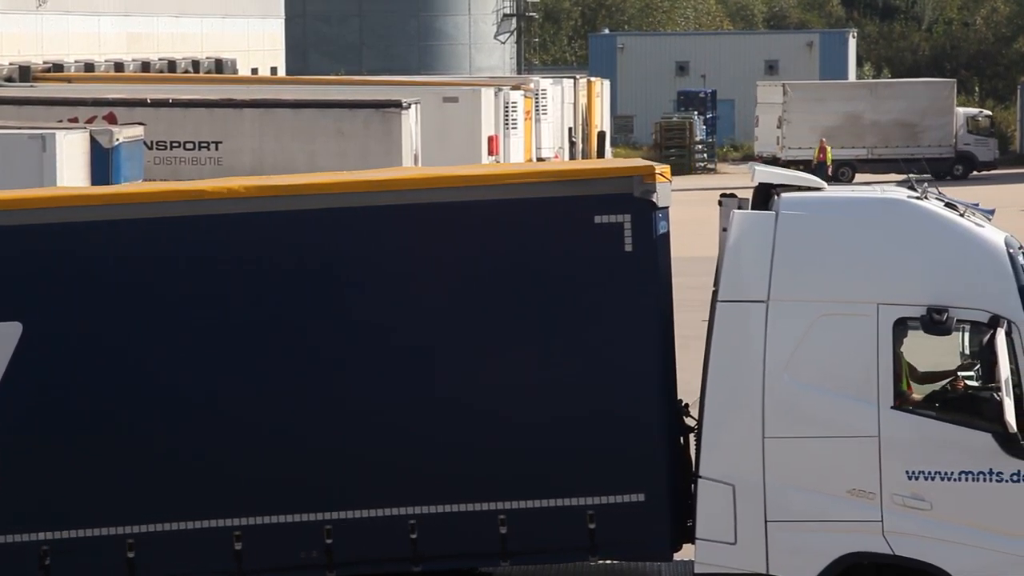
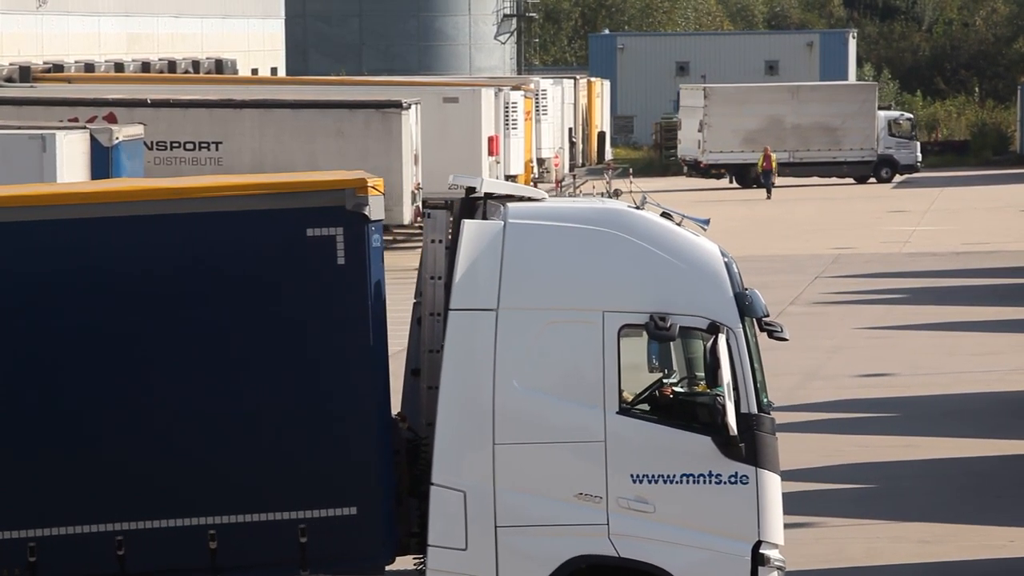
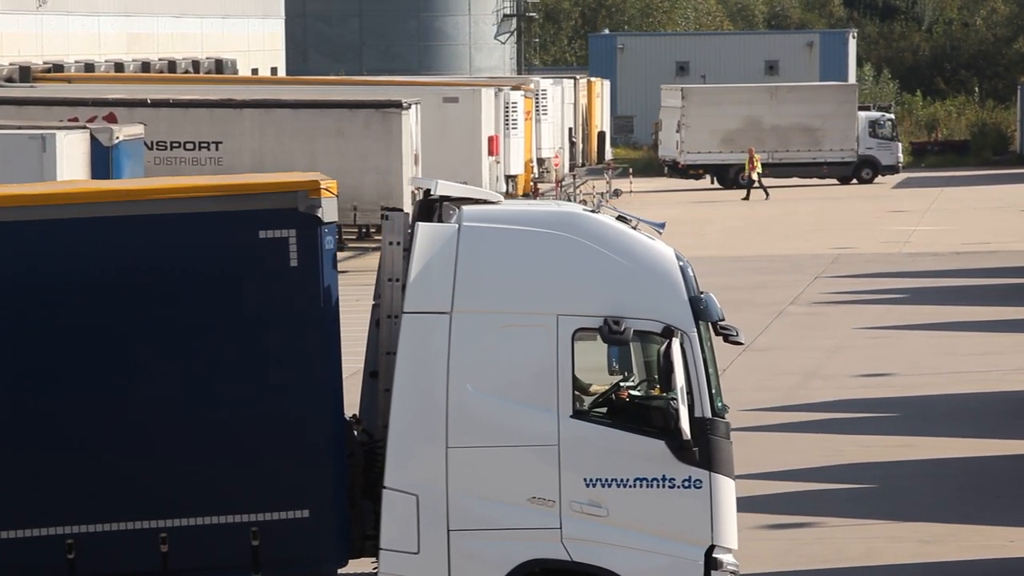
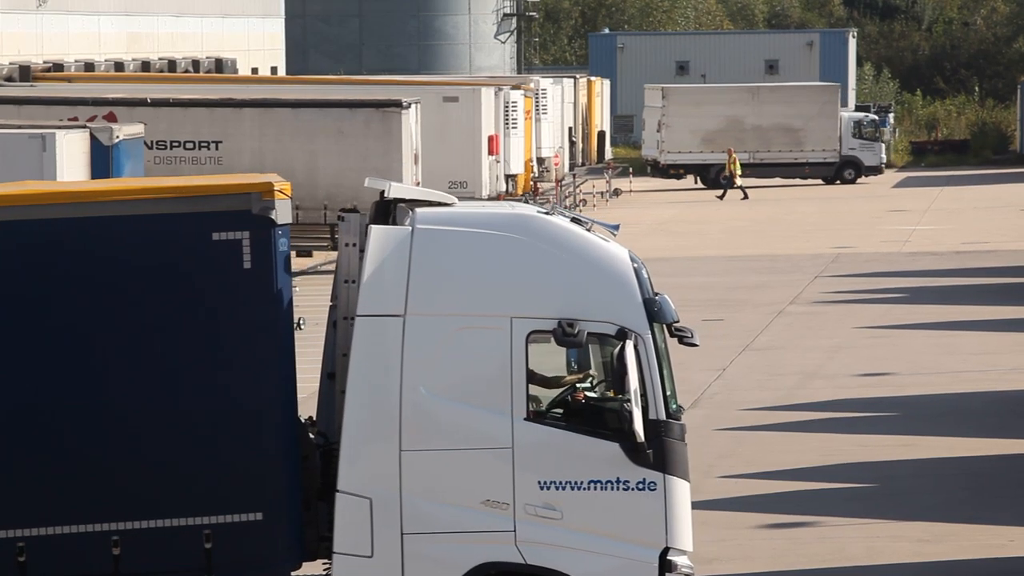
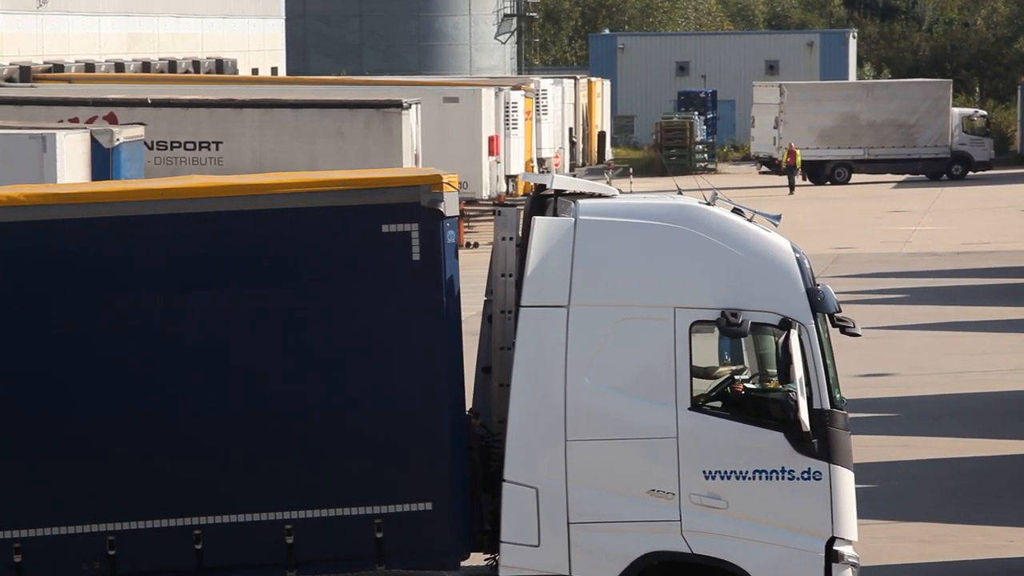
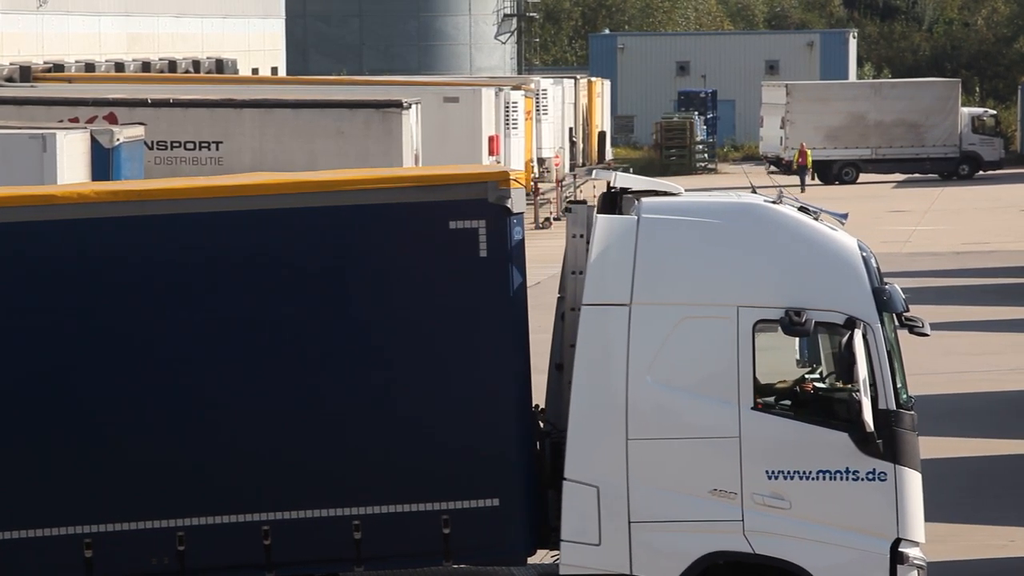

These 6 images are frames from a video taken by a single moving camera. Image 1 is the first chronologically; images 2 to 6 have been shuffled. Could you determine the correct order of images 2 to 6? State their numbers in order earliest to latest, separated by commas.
6, 5, 2, 3, 4
